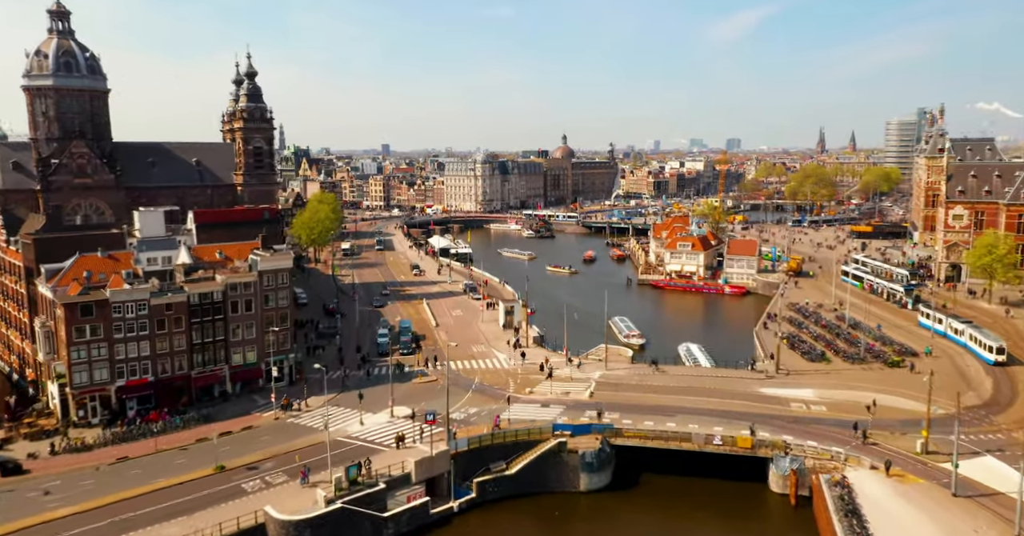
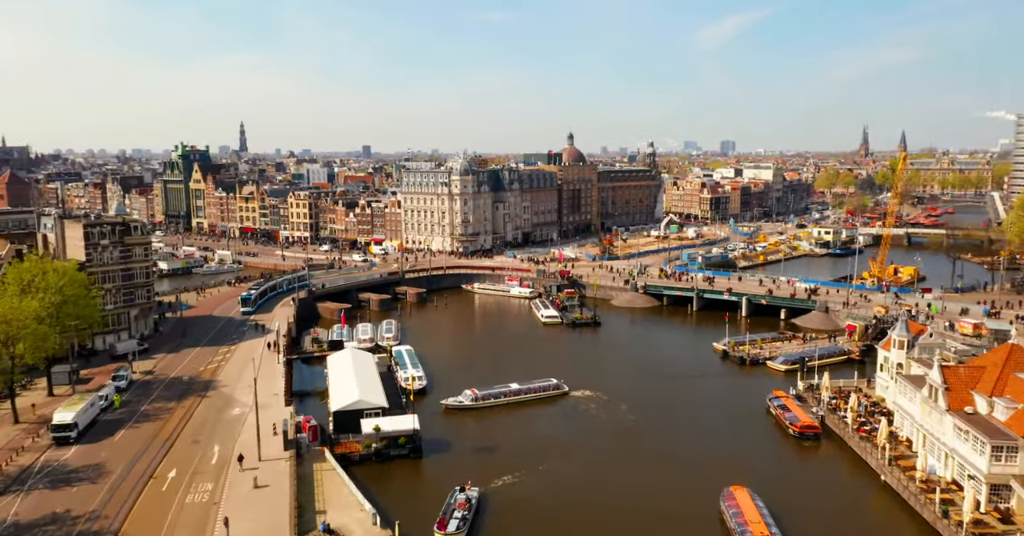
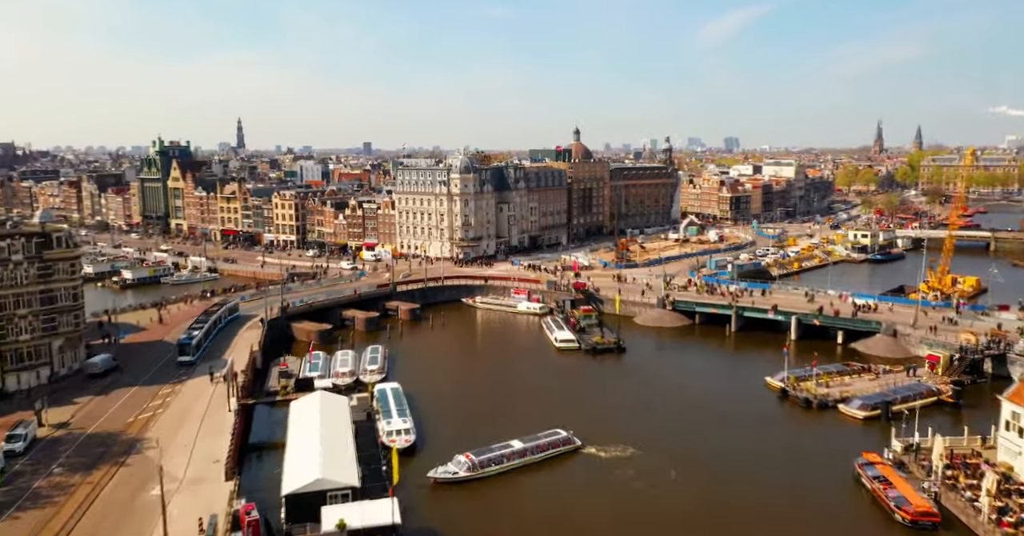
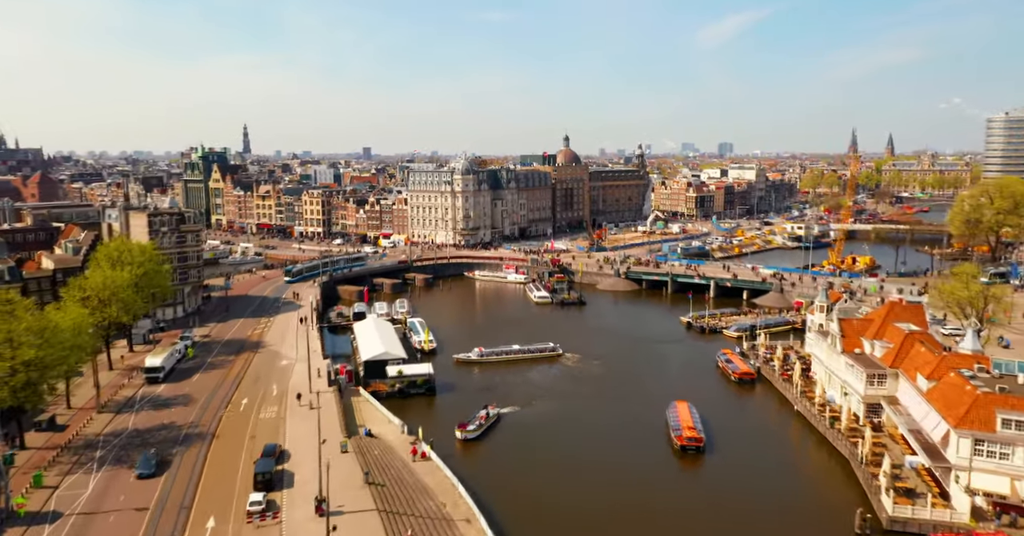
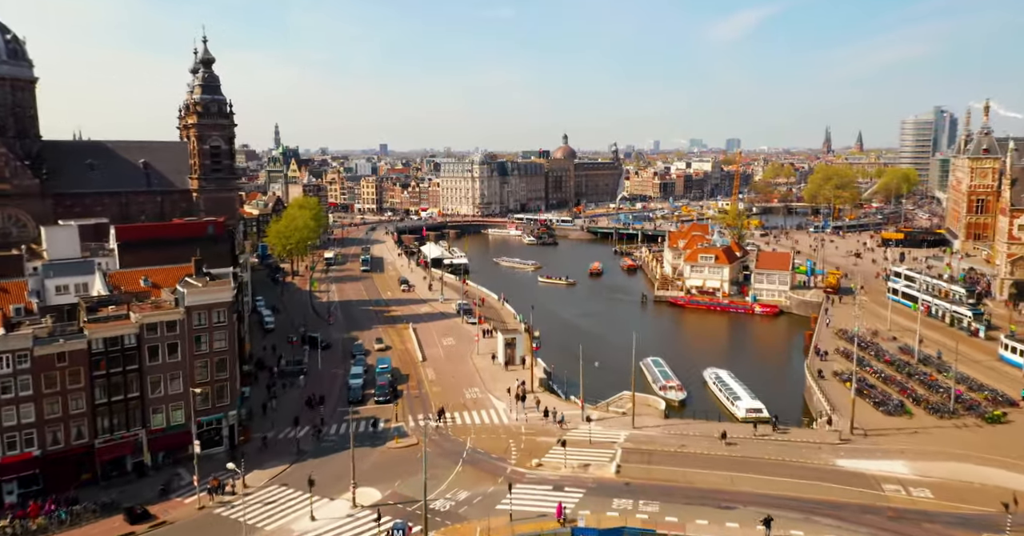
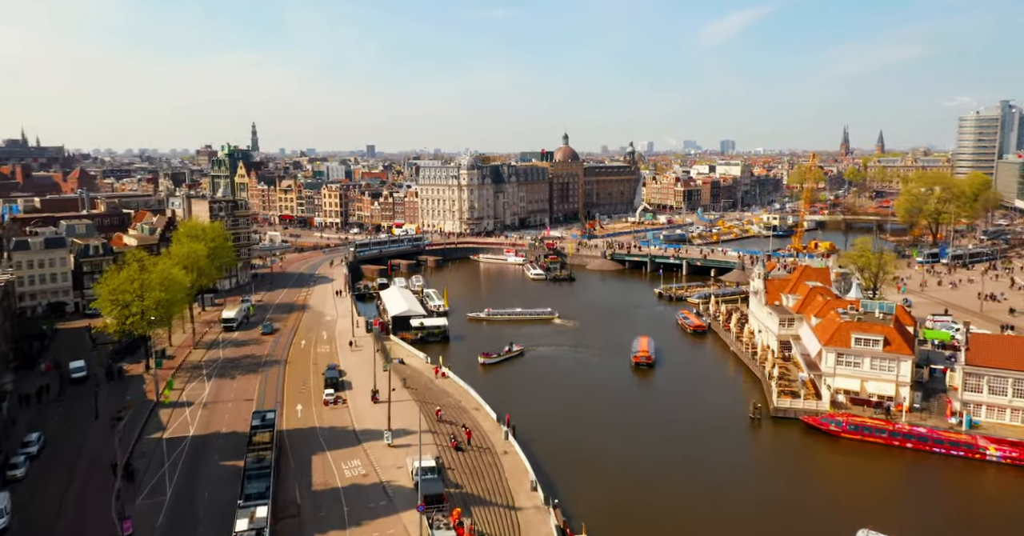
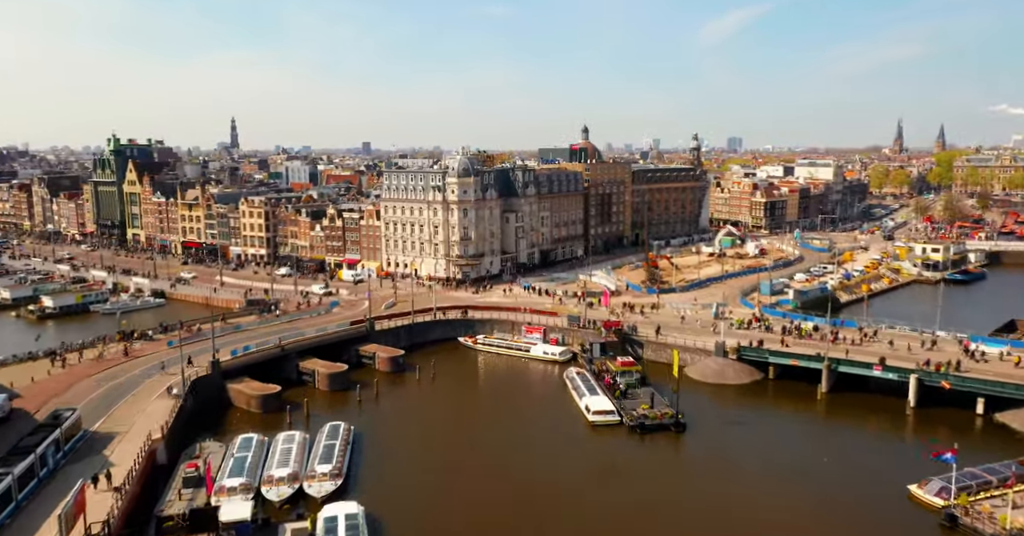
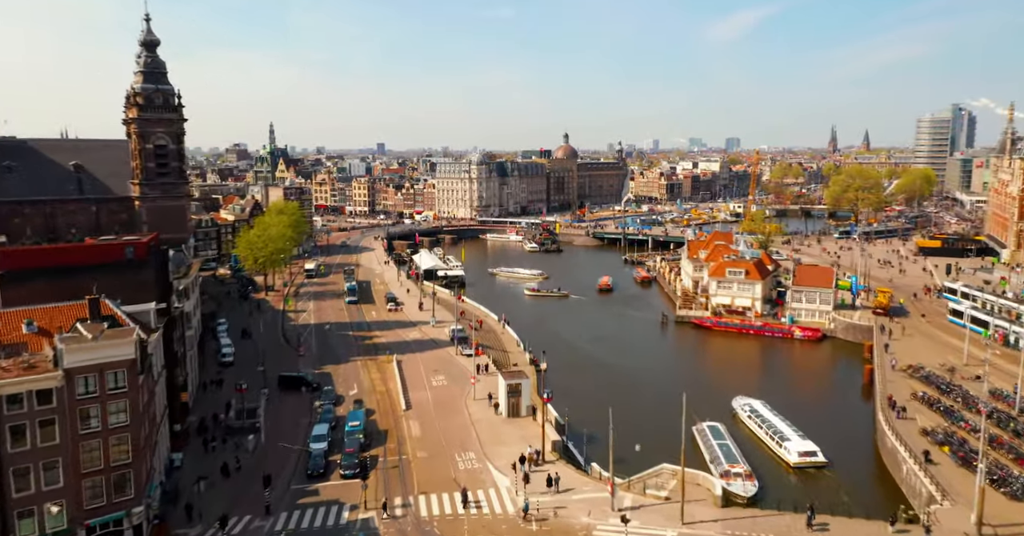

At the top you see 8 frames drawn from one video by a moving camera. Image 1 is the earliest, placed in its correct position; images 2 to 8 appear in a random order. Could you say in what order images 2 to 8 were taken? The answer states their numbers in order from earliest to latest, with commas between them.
5, 8, 6, 4, 2, 3, 7
